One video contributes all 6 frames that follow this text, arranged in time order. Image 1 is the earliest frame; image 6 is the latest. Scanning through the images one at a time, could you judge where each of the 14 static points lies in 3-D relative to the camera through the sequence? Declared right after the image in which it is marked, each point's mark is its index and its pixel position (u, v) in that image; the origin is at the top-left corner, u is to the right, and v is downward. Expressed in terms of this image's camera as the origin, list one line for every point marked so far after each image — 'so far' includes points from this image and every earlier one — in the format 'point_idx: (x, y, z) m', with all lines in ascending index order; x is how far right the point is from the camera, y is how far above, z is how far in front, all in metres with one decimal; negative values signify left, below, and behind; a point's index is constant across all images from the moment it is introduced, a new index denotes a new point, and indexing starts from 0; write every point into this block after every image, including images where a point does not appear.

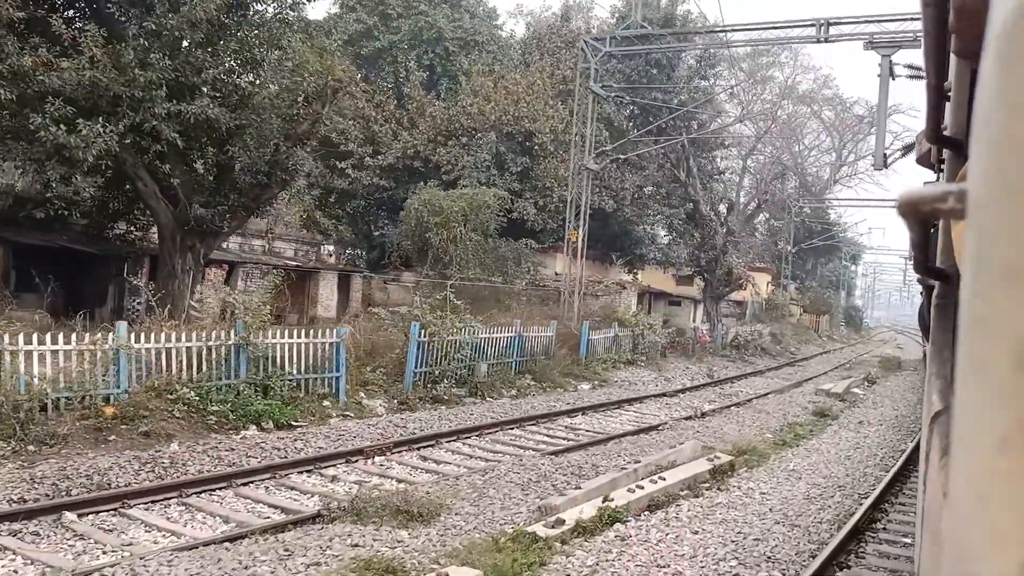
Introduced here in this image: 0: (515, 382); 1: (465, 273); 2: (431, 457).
0: (+0.1, -1.9, +13.9) m
1: (-1.5, +0.4, +20.1) m
2: (-1.0, -2.2, +9.2) m
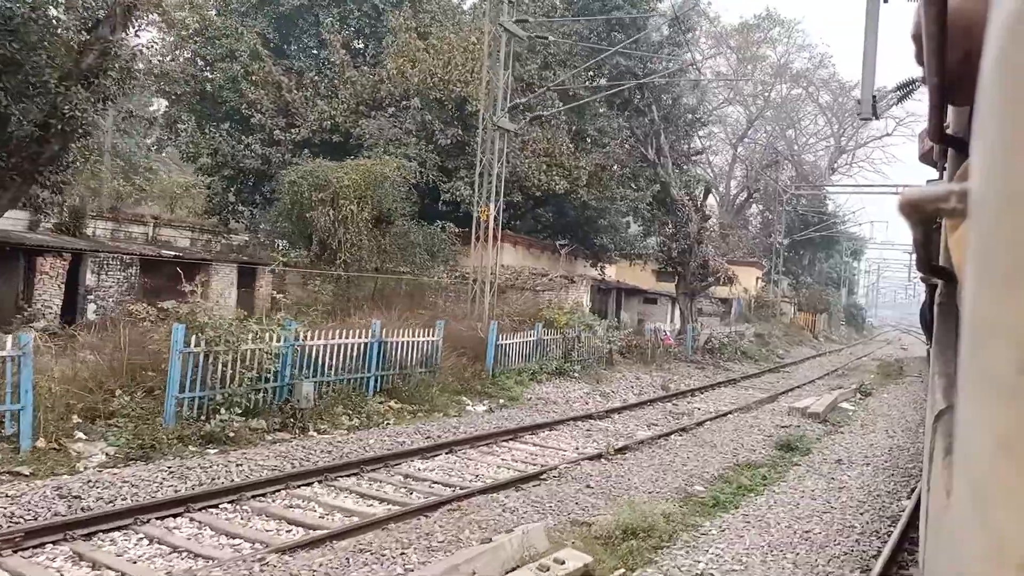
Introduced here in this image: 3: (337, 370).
0: (-2.1, -1.7, +10.2) m
1: (-3.7, +0.6, +16.3) m
2: (-3.3, -2.1, +5.4) m
3: (-2.5, -1.2, +10.2) m
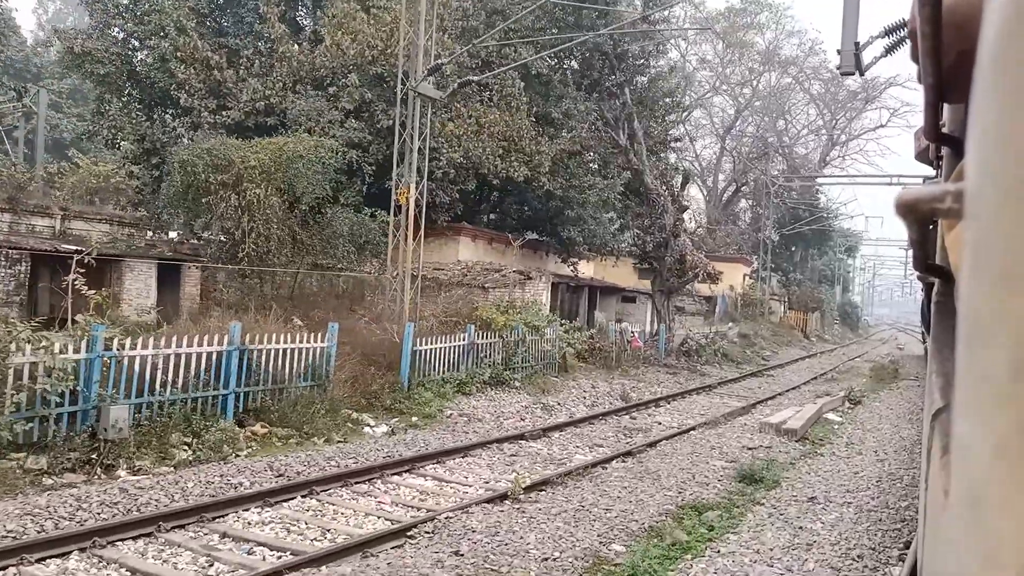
0: (-3.4, -1.6, +8.0) m
1: (-5.0, +0.6, +14.1) m
2: (-4.5, -2.0, +3.3) m
3: (-3.8, -1.1, +8.0) m
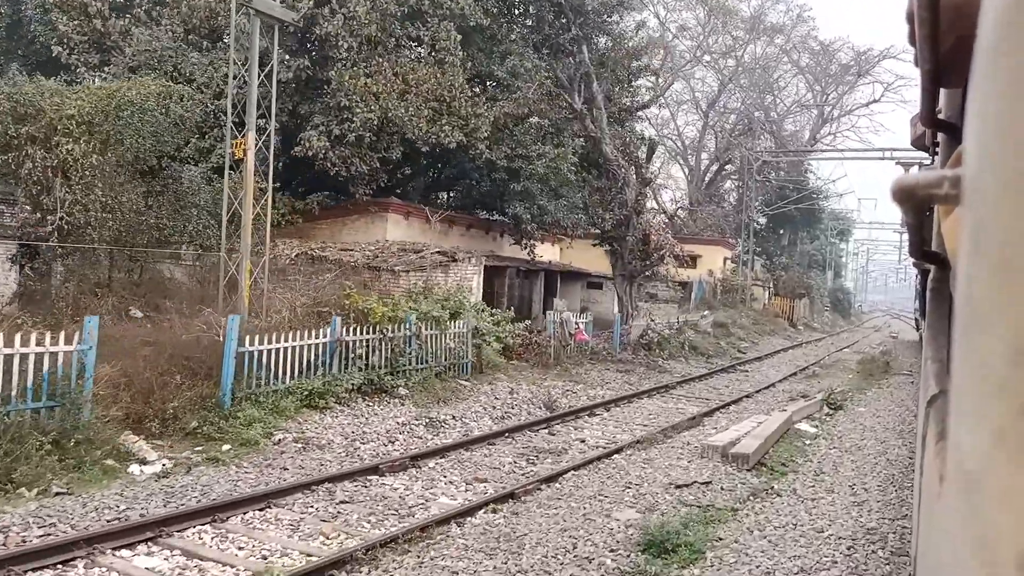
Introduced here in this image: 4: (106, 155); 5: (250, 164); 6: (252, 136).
0: (-5.1, -1.5, +5.1) m
1: (-6.7, +0.9, +11.2) m
2: (-6.2, -1.9, +0.4) m
3: (-5.5, -1.0, +5.2) m
4: (-6.4, +2.1, +11.3) m
5: (-3.5, +1.7, +9.6) m
6: (-3.6, +2.1, +9.9) m
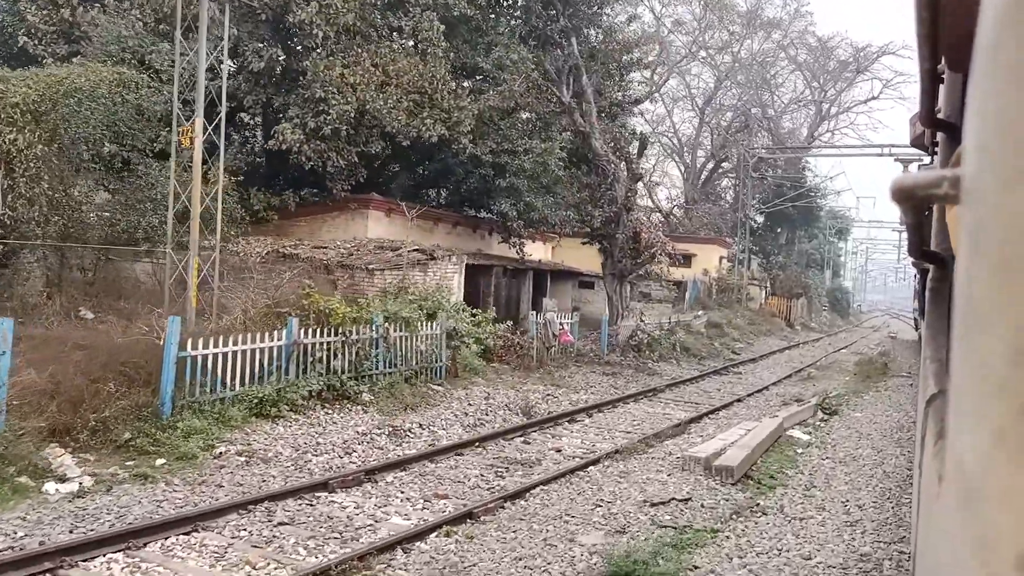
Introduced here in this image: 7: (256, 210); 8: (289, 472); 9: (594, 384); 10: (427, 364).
0: (-5.5, -1.5, +4.5) m
1: (-7.1, +0.9, +10.6) m
2: (-6.6, -1.9, -0.3) m
3: (-5.9, -1.0, +4.5) m
4: (-6.8, +2.1, +10.6) m
5: (-3.9, +1.7, +8.9) m
6: (-4.0, +2.1, +9.2) m
7: (-6.4, +2.0, +17.6) m
8: (-2.3, -1.9, +7.4) m
9: (+1.7, -2.0, +14.7) m
10: (-1.4, -1.2, +11.4) m
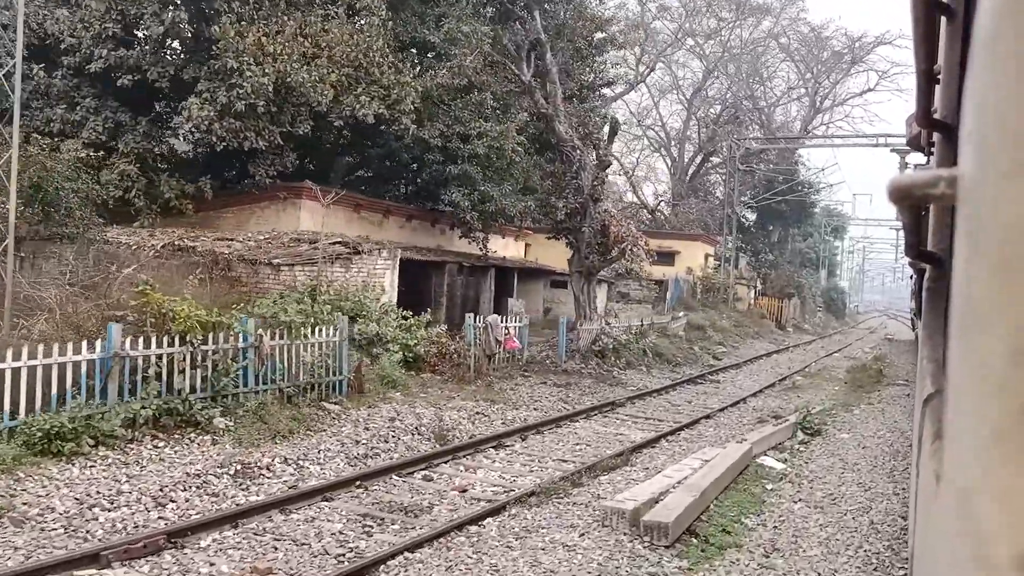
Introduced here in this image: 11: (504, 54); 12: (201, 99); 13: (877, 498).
0: (-6.7, -1.4, +2.5) m
1: (-8.3, +0.9, +8.5) m
2: (-7.7, -1.9, -2.3) m
3: (-7.1, -0.9, +2.5) m
4: (-8.0, +2.1, +8.6) m
5: (-5.1, +1.7, +6.9) m
6: (-5.2, +2.2, +7.2) m
7: (-7.6, +2.0, +15.6) m
8: (-3.5, -1.9, +5.4) m
9: (+0.6, -2.0, +12.7) m
10: (-2.6, -1.2, +9.4) m
11: (-0.2, +6.3, +19.0) m
12: (-6.3, +3.8, +14.2) m
13: (+4.1, -2.3, +7.8) m
